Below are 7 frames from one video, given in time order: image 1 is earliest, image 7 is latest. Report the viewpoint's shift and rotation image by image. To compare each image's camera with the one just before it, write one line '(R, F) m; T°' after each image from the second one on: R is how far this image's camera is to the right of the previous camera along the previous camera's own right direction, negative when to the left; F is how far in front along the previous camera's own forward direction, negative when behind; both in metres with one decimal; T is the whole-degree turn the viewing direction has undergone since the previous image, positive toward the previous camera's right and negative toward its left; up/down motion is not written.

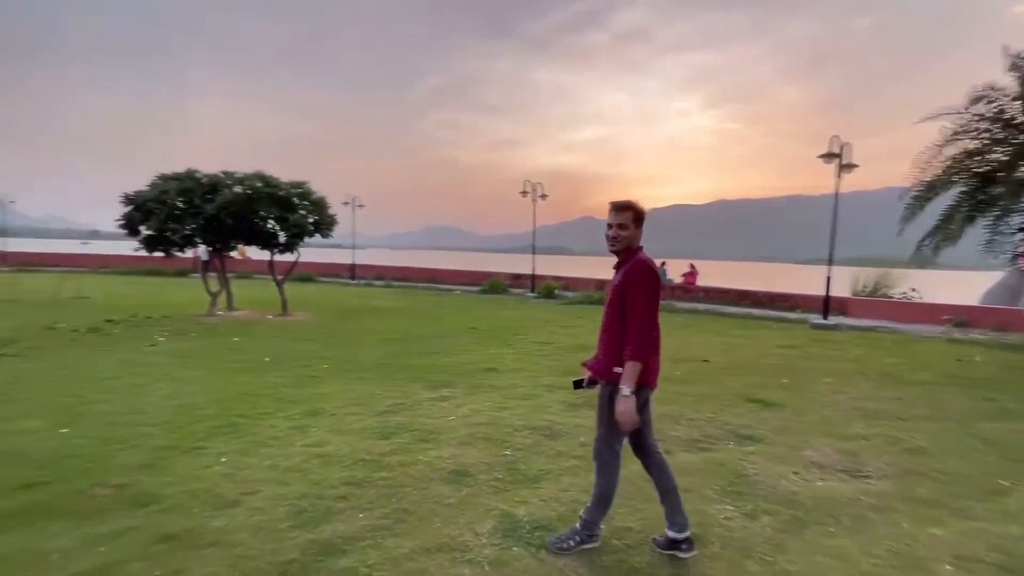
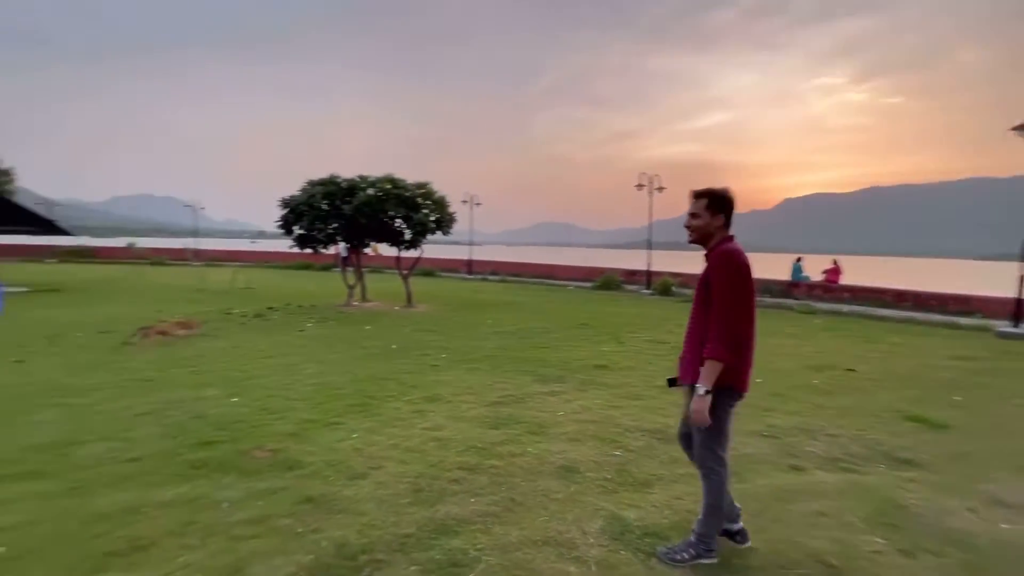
(+0.1, +0.1) m; -13°
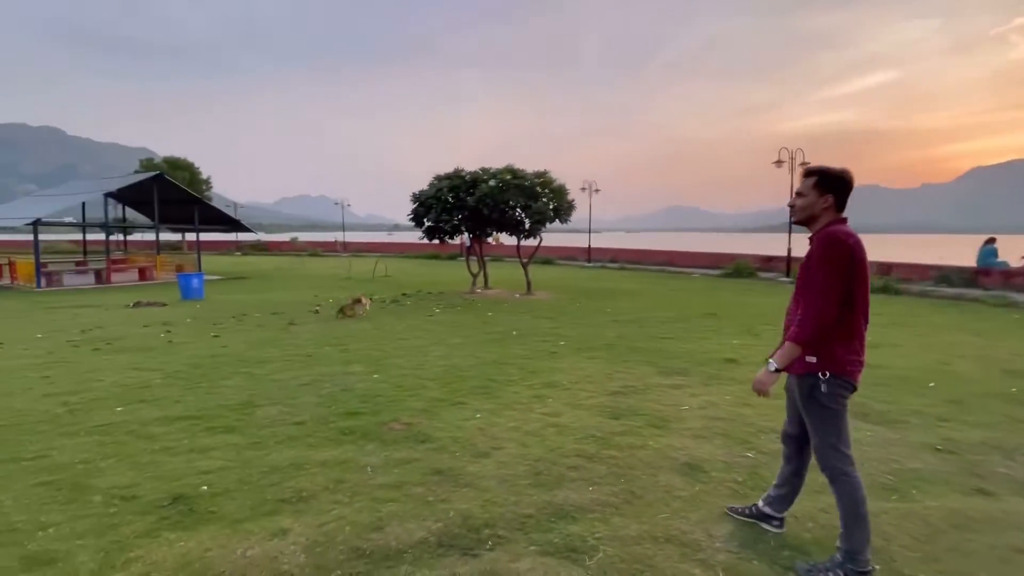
(0.0, 0.0) m; -14°
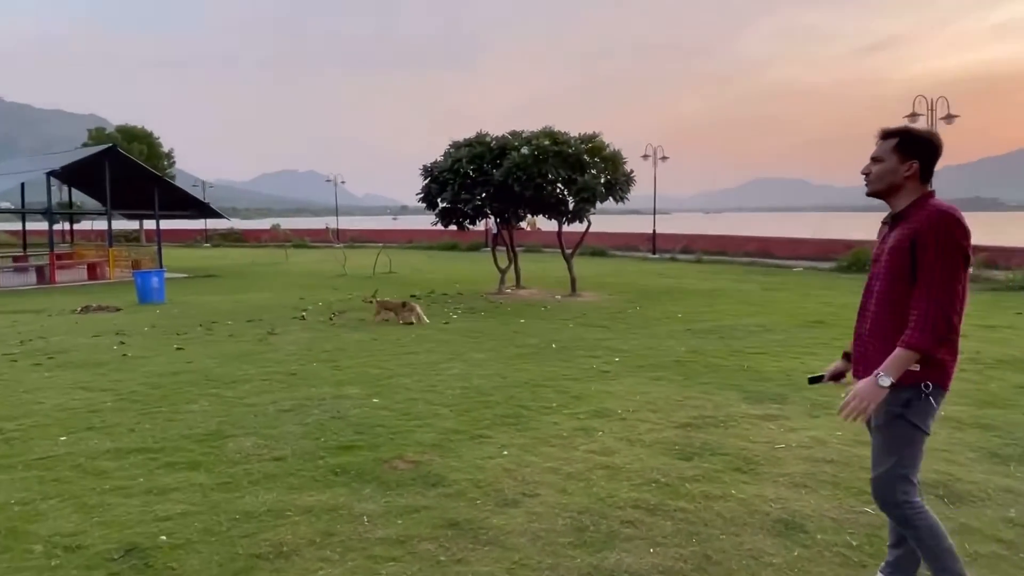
(0.0, +2.2) m; -4°
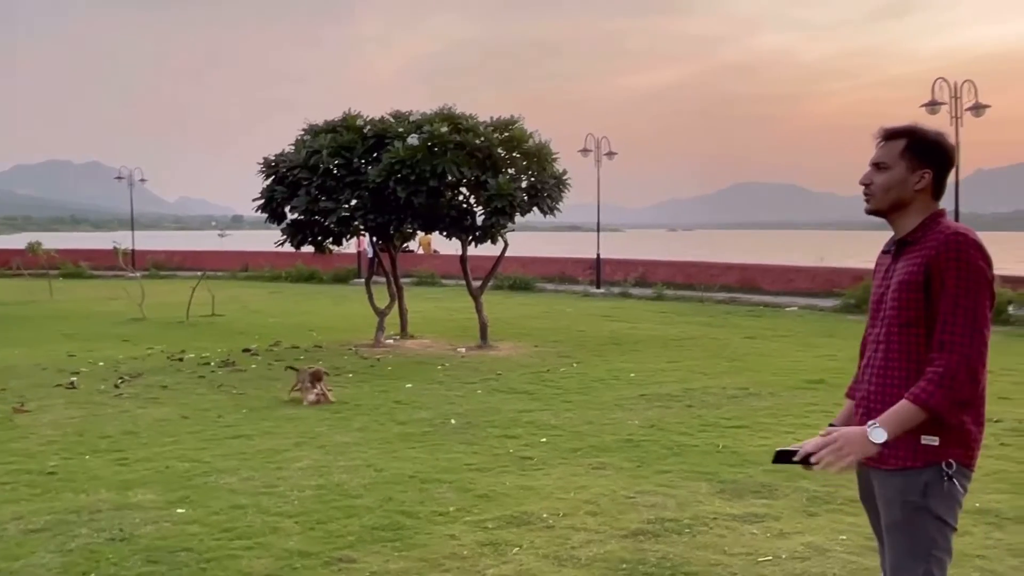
(+0.9, +2.3) m; +4°
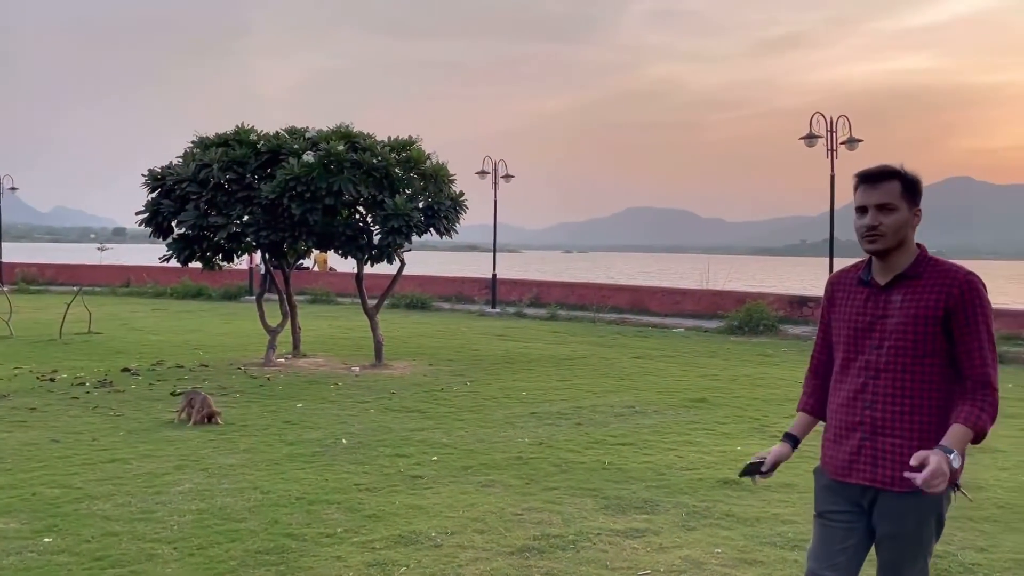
(+0.7, -0.1) m; +5°
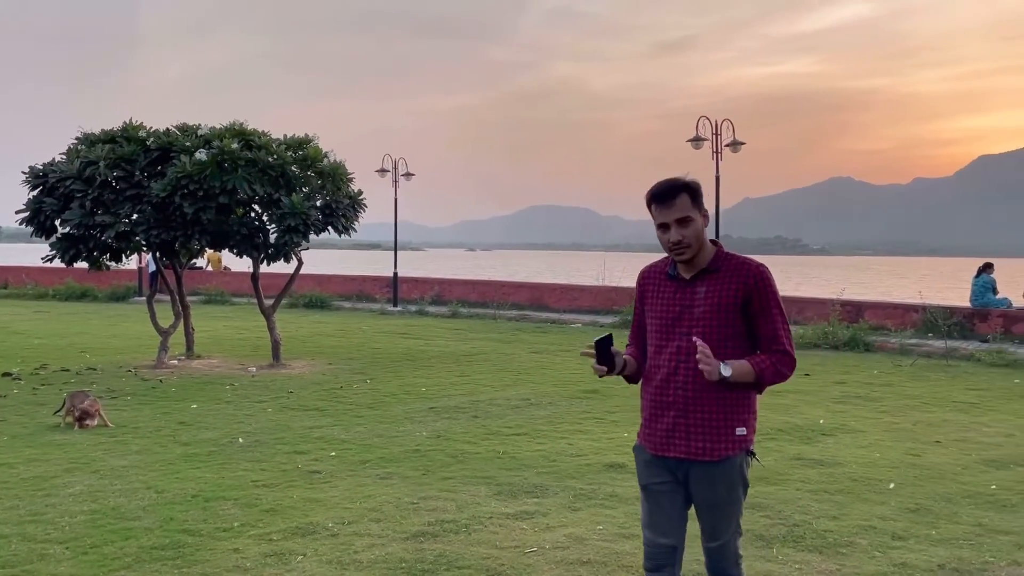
(+0.8, -0.2) m; +4°
